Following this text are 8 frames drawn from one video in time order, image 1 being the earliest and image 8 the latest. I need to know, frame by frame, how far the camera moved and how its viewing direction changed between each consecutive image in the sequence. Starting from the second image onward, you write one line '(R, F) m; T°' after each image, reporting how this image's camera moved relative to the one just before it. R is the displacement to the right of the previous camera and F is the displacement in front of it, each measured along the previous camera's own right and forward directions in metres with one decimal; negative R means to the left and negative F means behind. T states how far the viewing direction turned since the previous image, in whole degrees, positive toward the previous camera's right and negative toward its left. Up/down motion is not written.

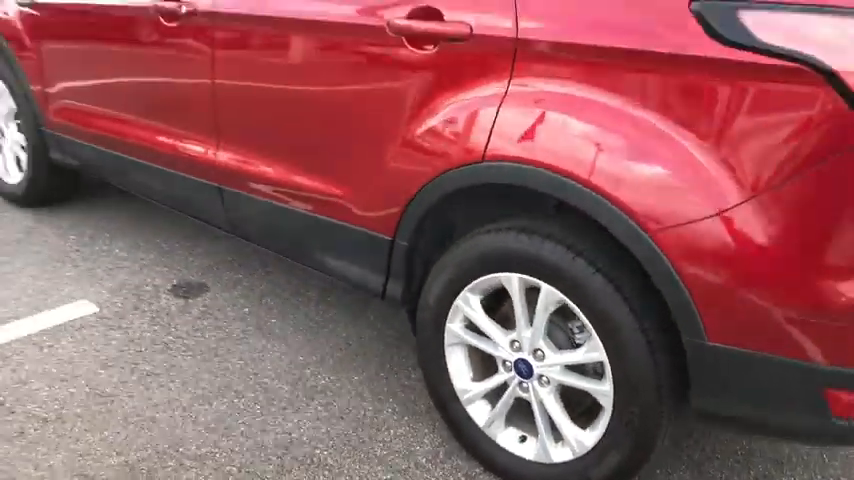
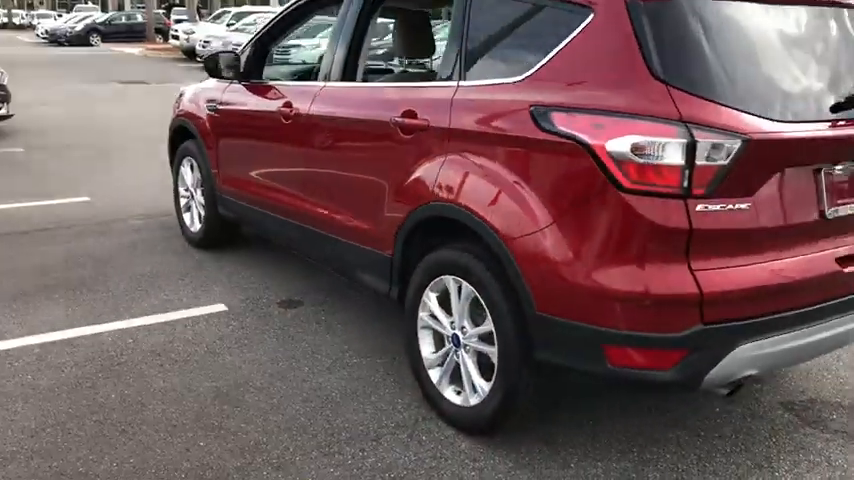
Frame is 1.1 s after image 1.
(+0.9, -1.1) m; -14°
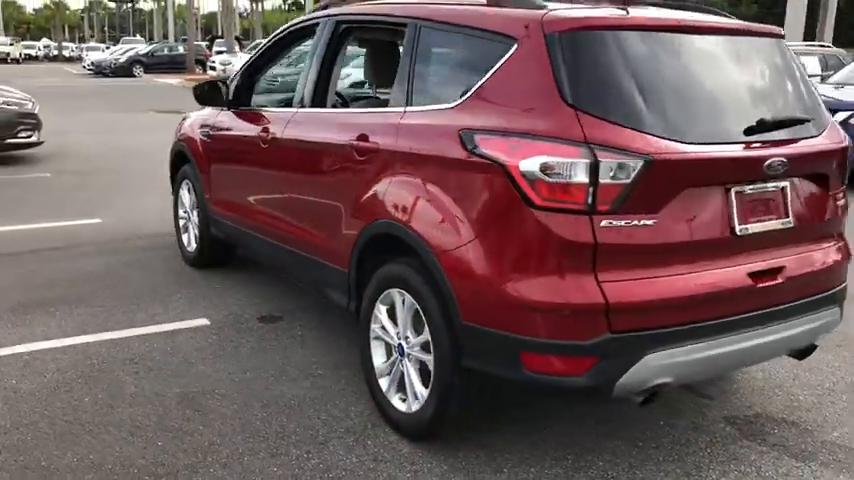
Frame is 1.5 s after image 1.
(+0.4, -0.2) m; -3°
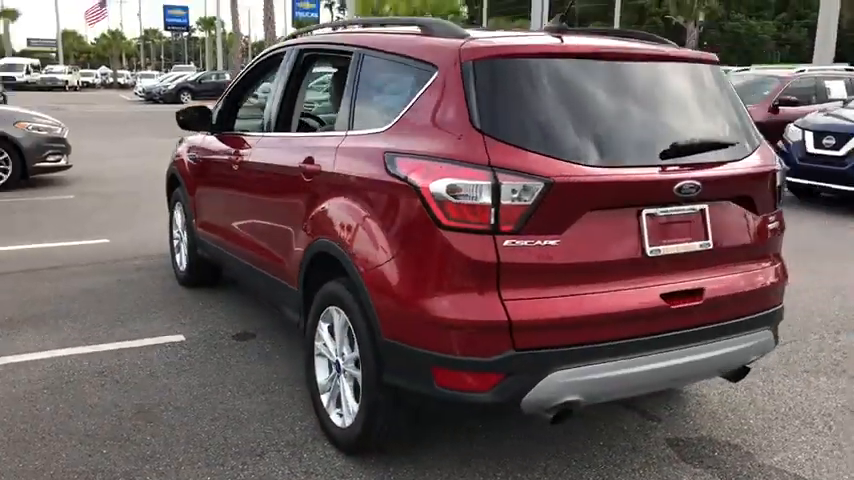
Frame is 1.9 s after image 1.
(+0.5, -0.1) m; -3°
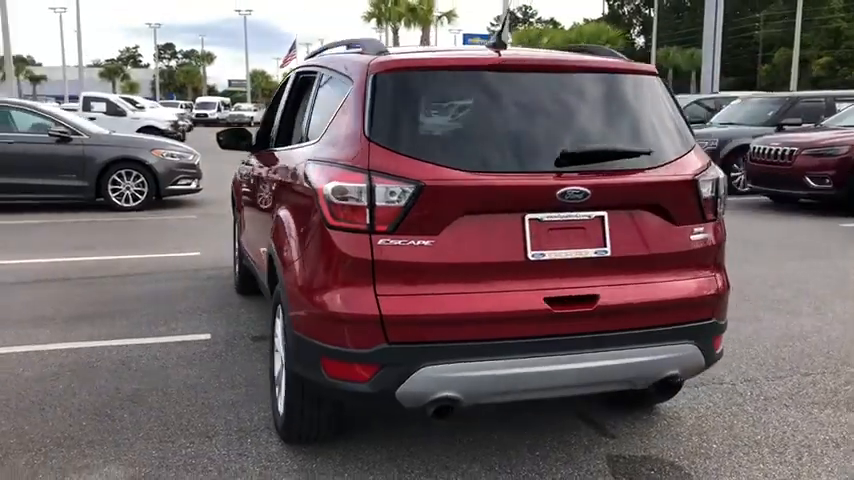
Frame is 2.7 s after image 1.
(+1.1, -0.1) m; -12°
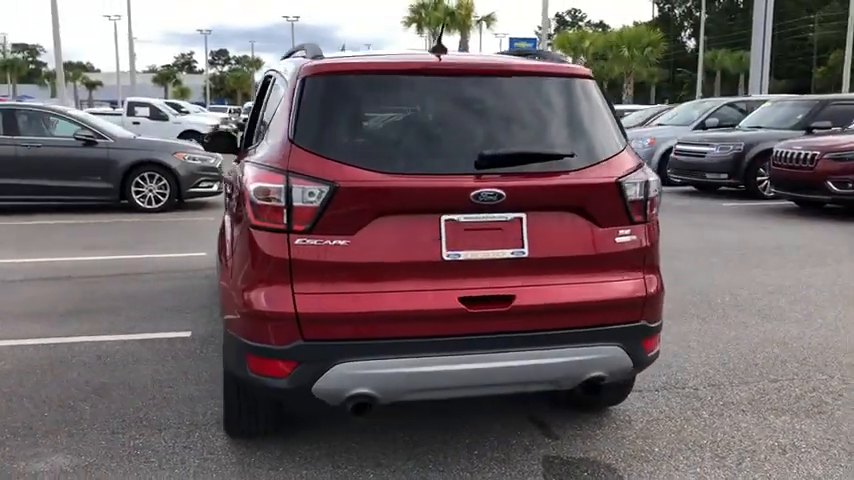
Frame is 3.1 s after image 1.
(+0.5, -0.1) m; -3°
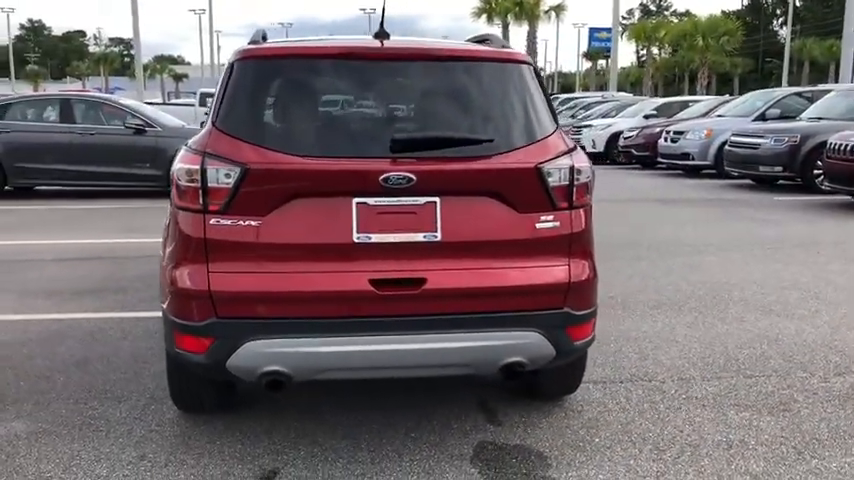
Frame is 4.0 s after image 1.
(+0.7, 0.0) m; -6°
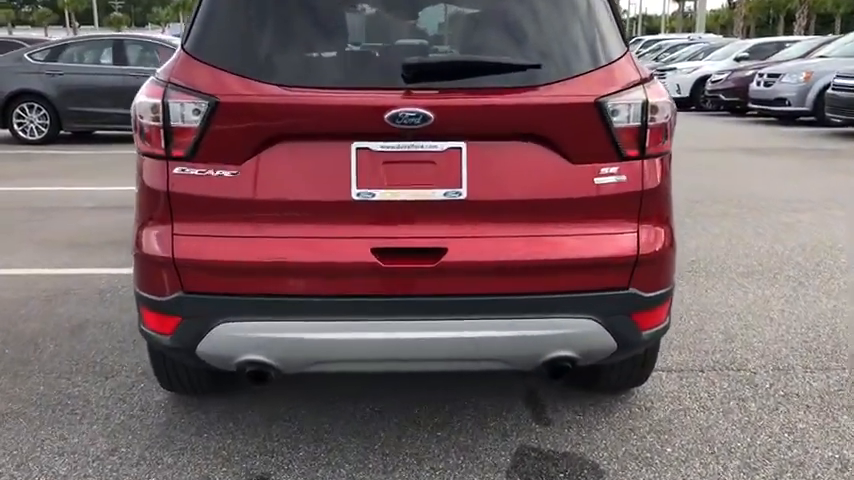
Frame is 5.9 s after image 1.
(+0.2, +0.8) m; -5°
